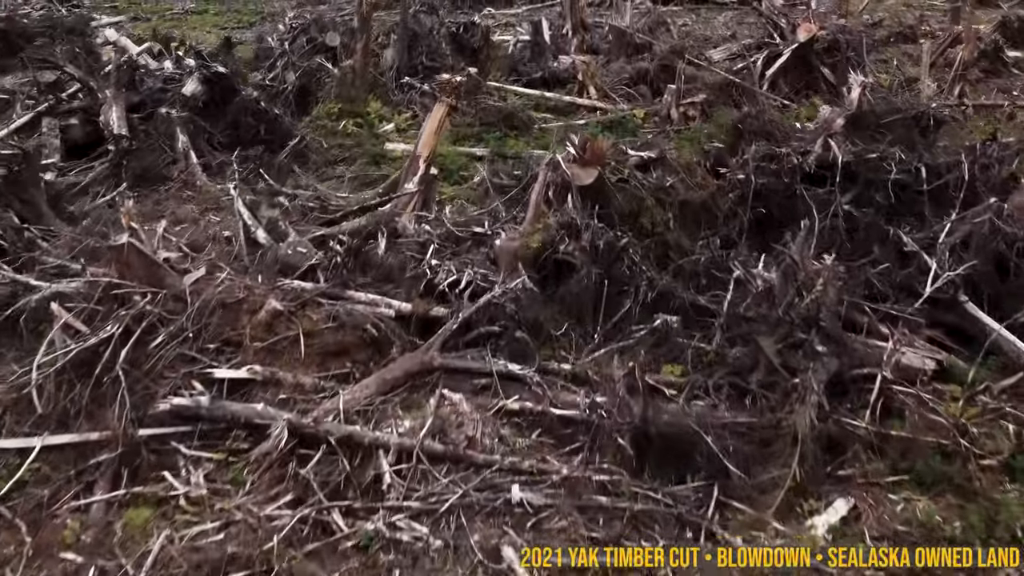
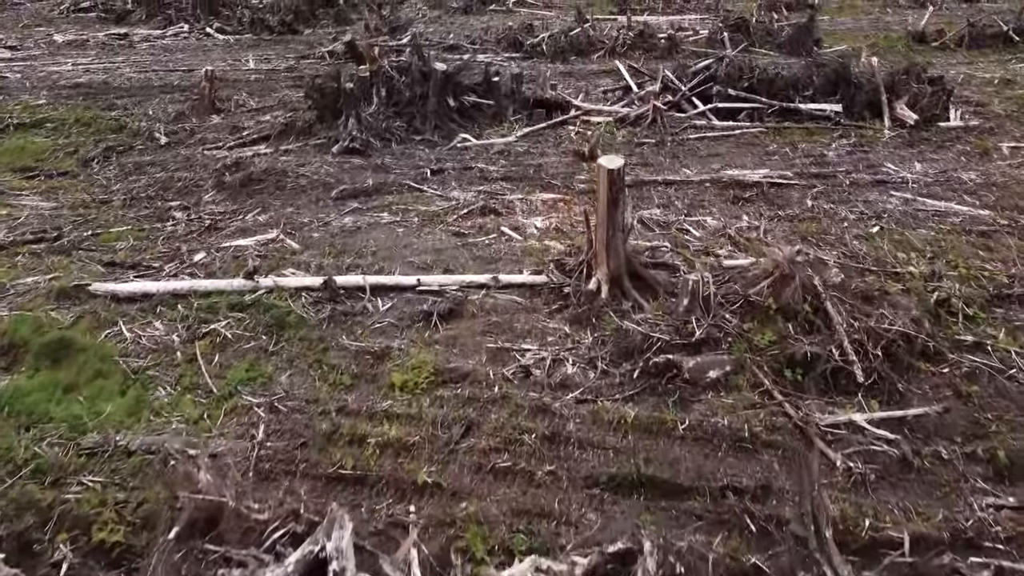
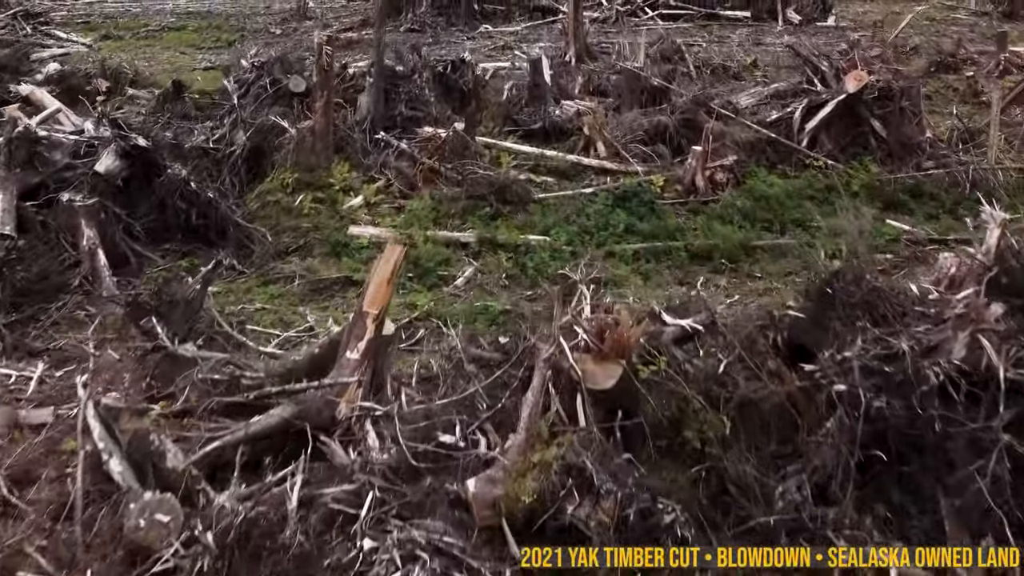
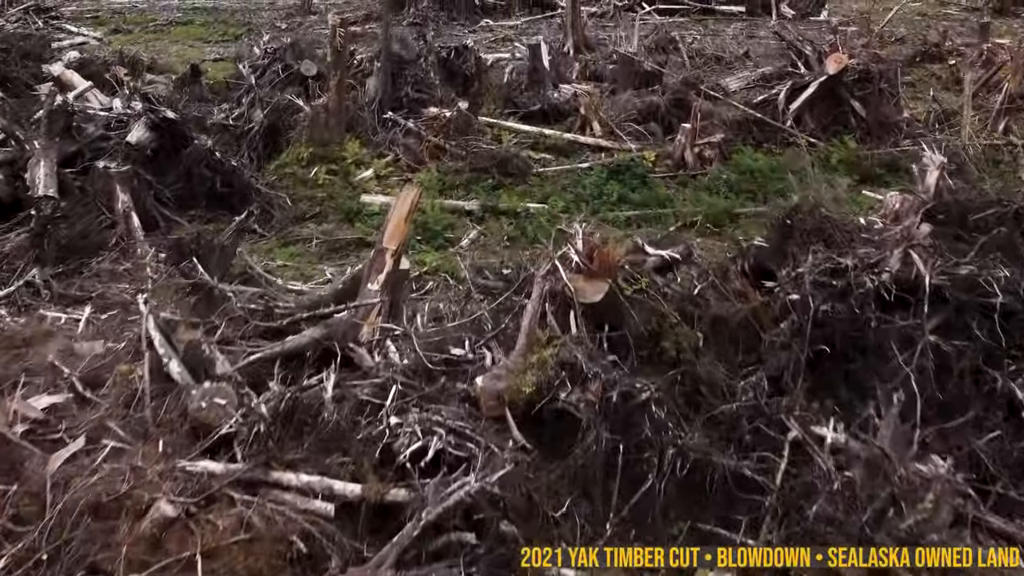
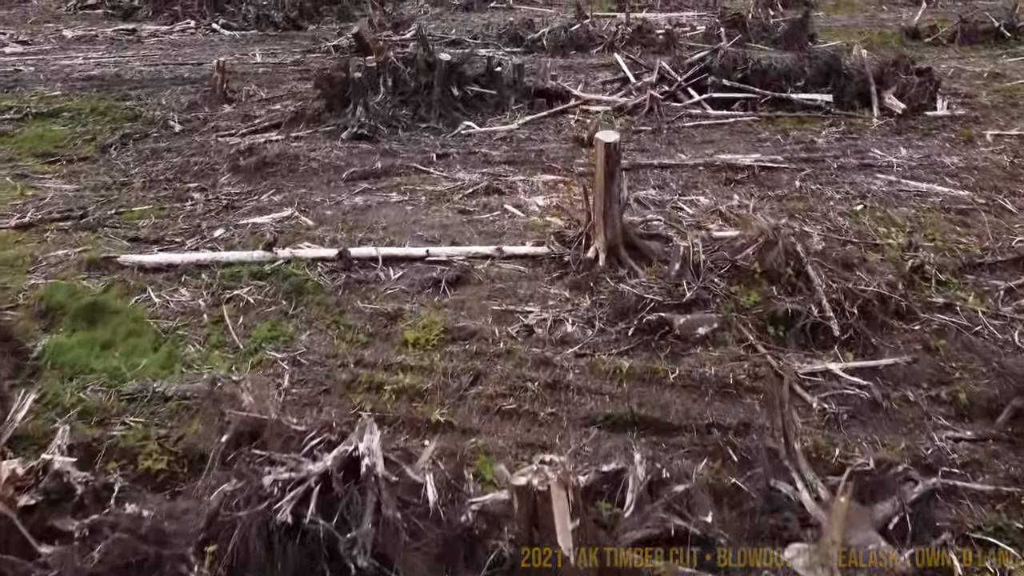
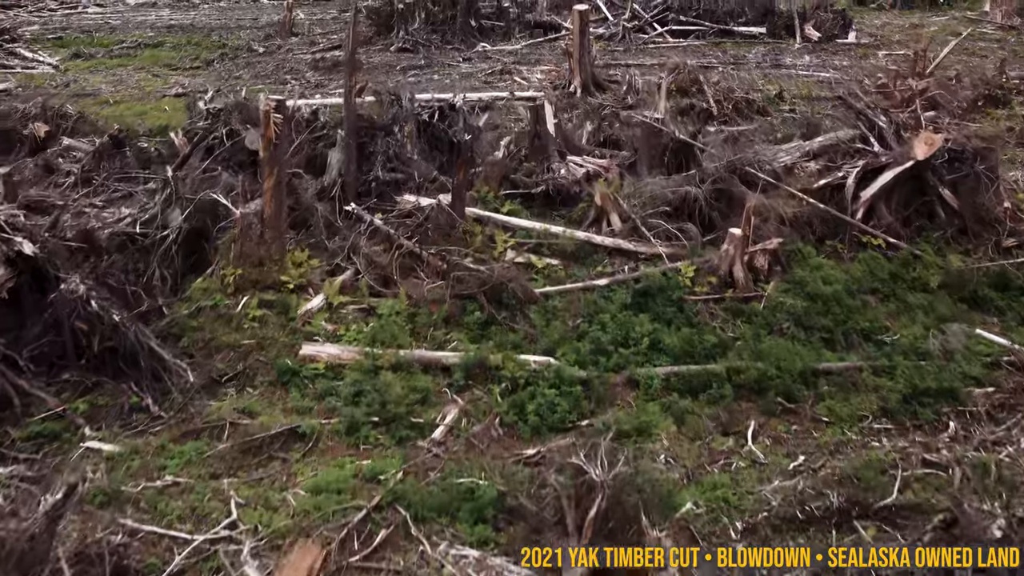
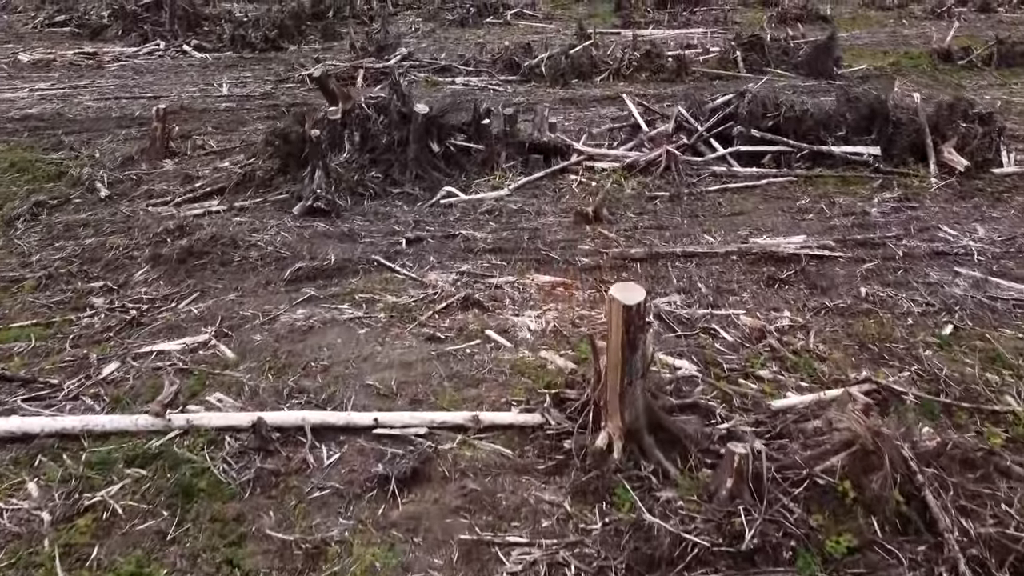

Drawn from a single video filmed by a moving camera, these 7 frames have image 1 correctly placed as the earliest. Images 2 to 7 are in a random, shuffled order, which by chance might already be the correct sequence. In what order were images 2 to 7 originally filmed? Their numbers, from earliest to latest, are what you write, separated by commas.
4, 3, 6, 5, 2, 7
